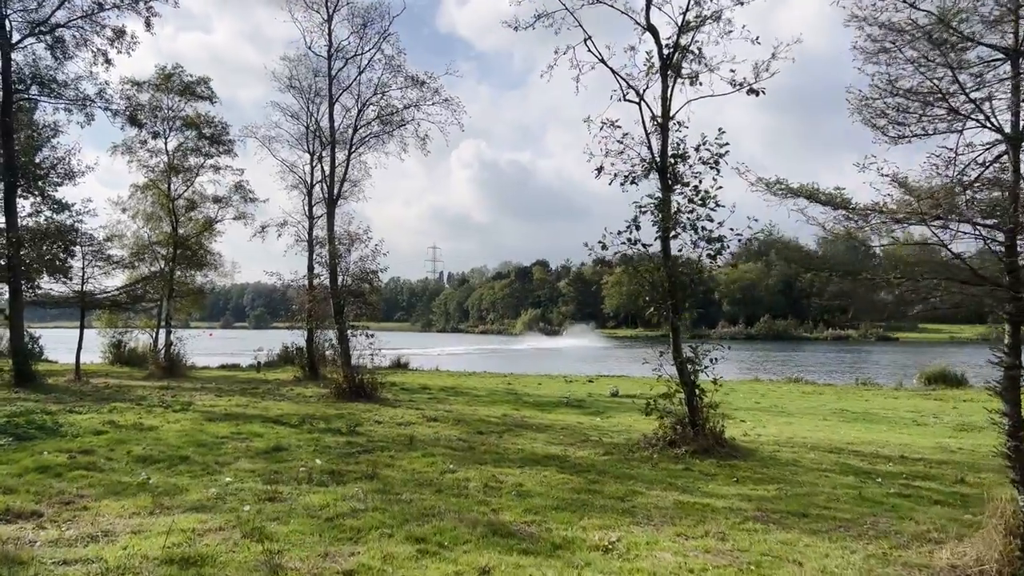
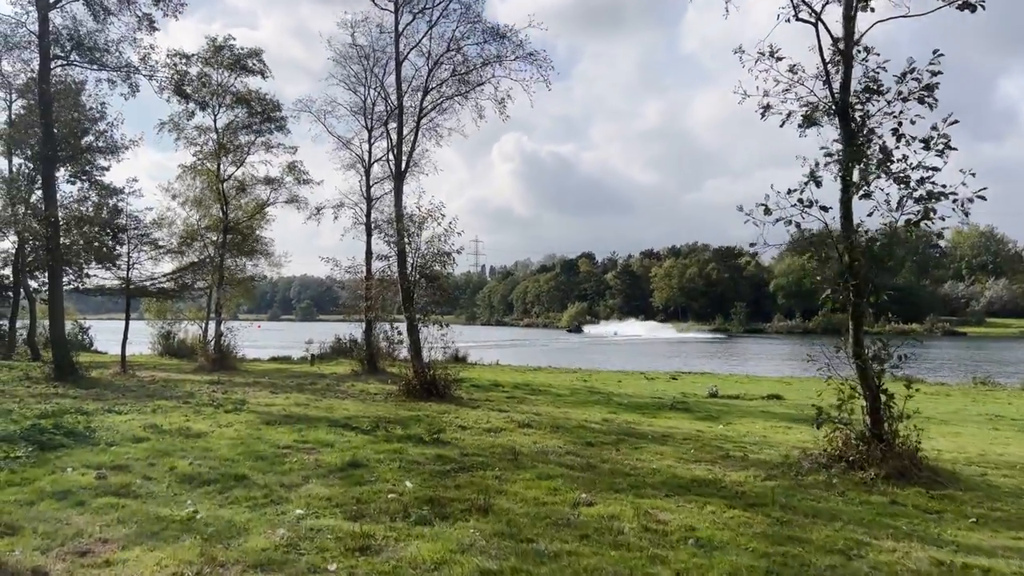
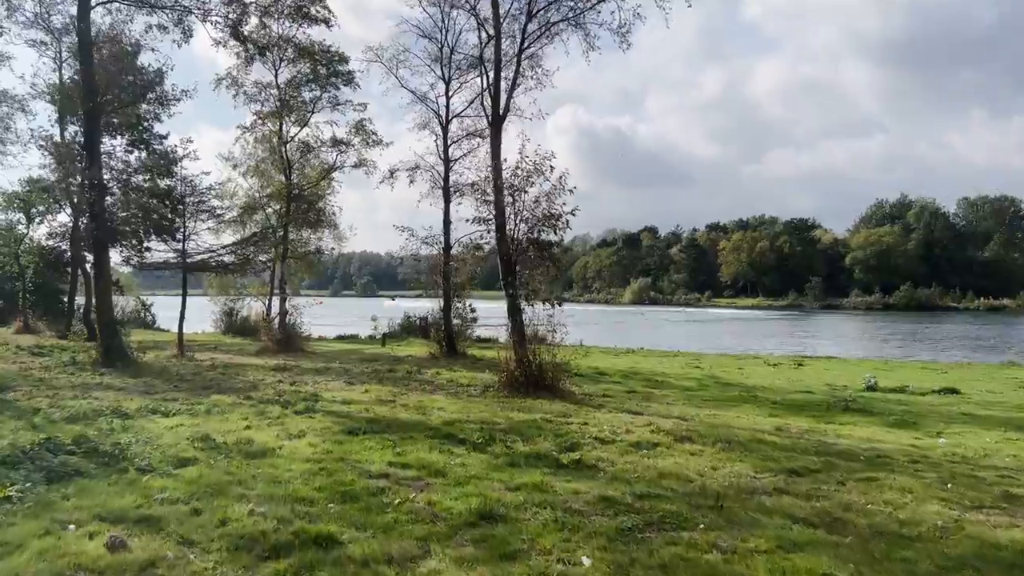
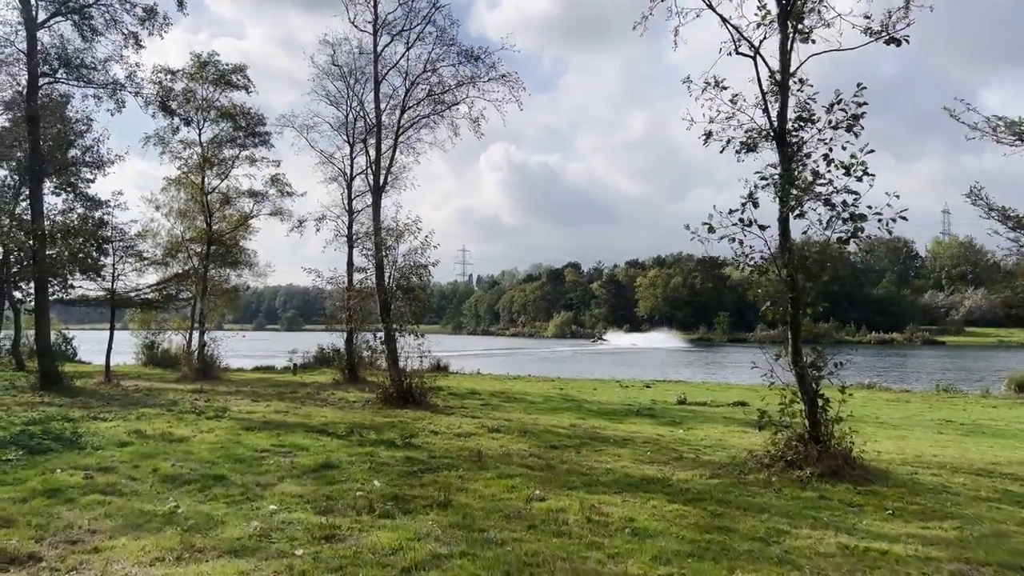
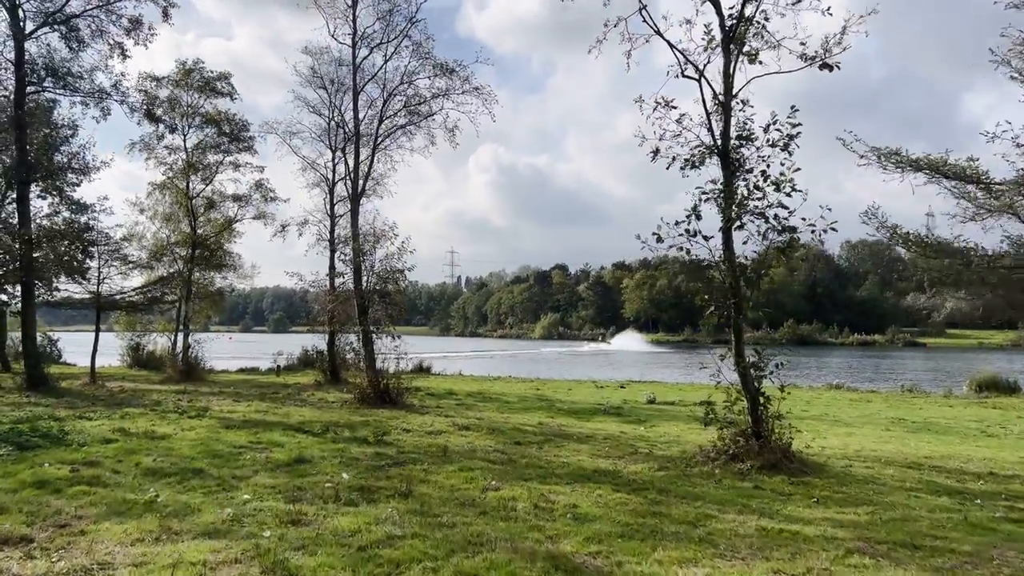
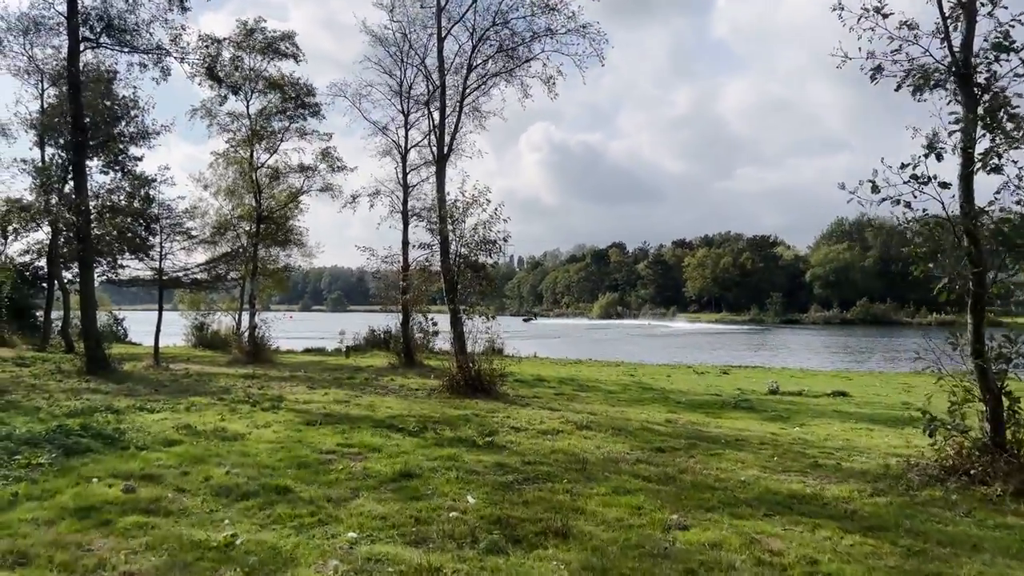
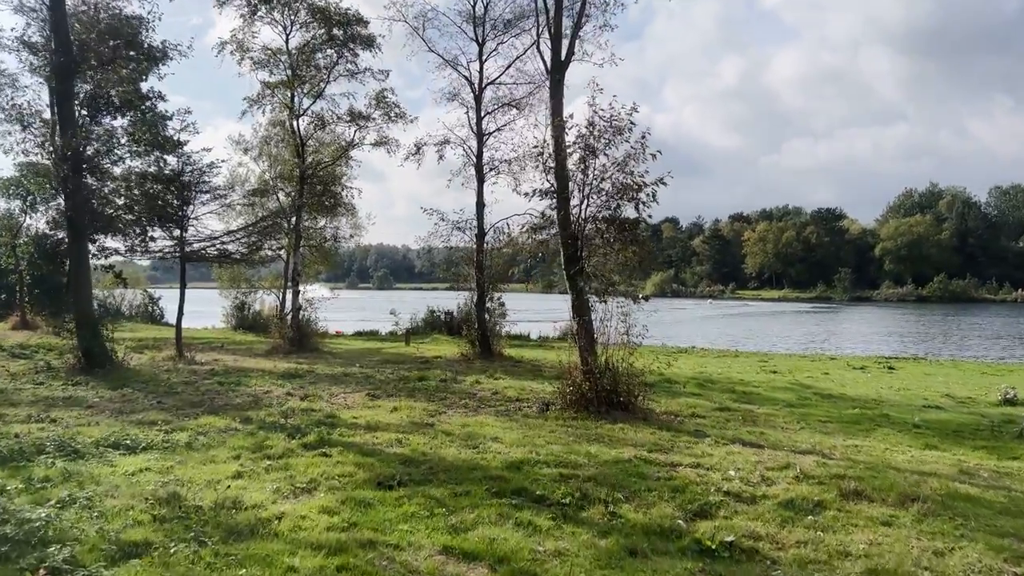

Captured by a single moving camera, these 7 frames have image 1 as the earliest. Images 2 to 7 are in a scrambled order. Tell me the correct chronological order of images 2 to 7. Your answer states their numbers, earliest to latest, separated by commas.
5, 4, 2, 6, 3, 7
